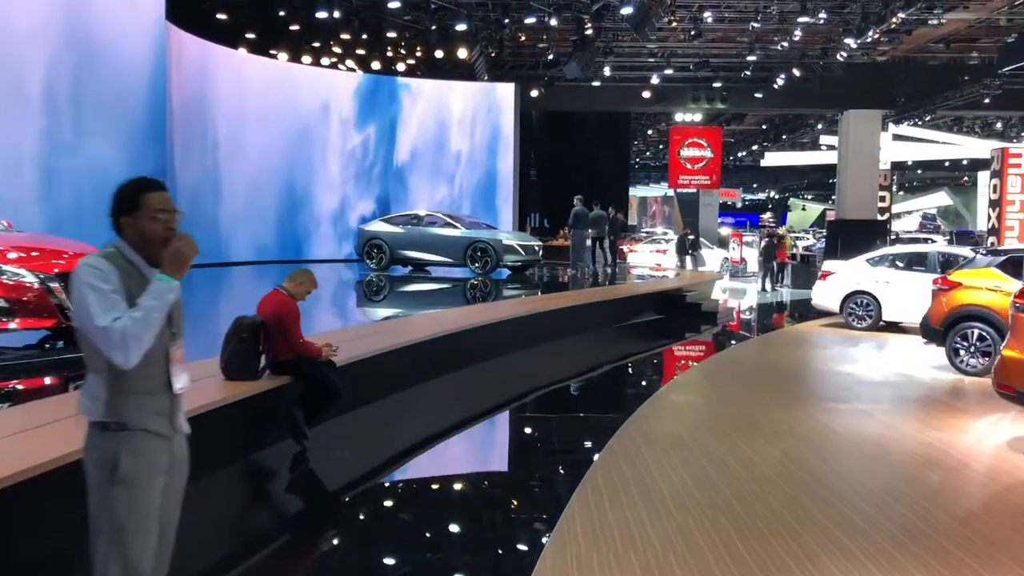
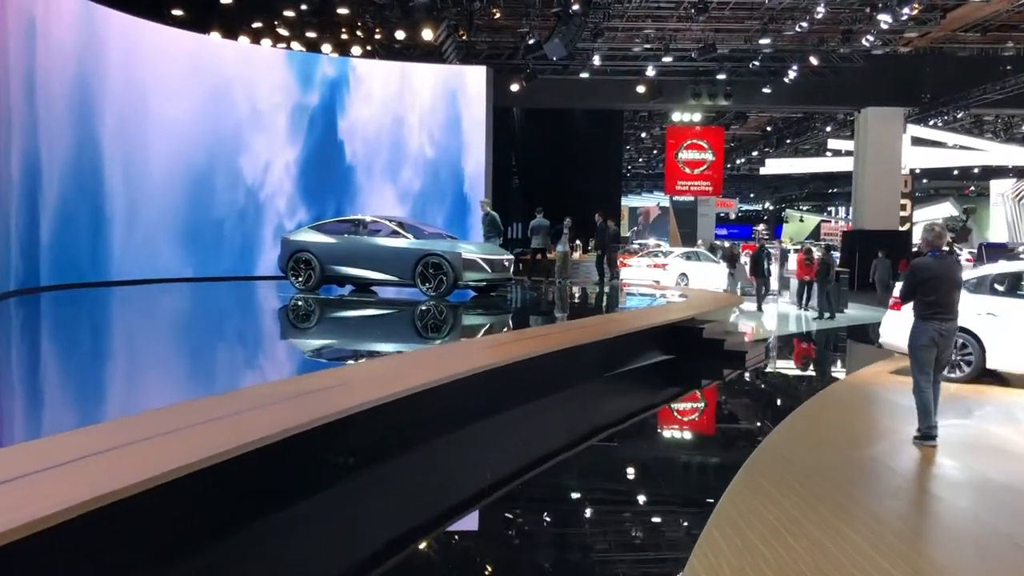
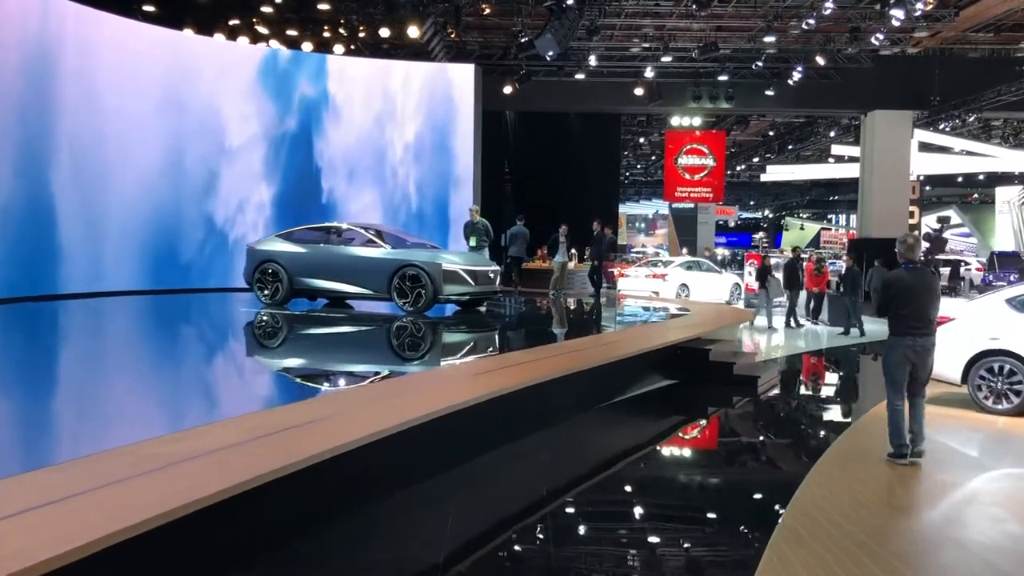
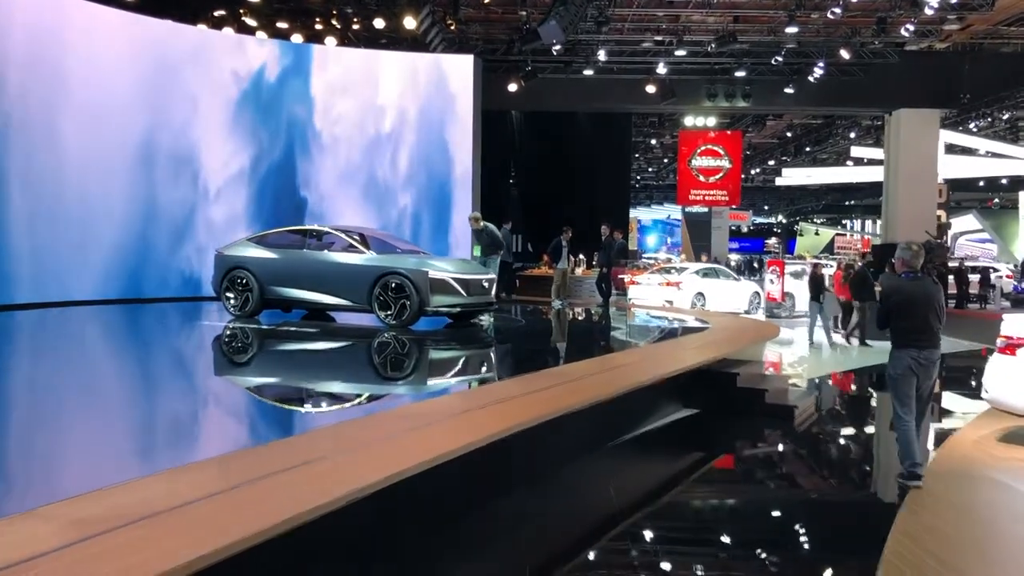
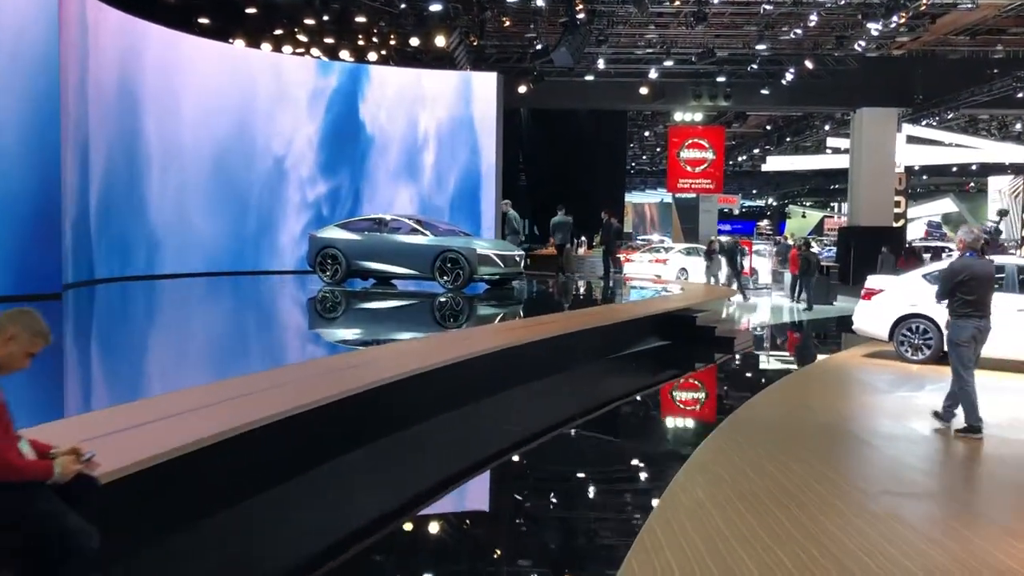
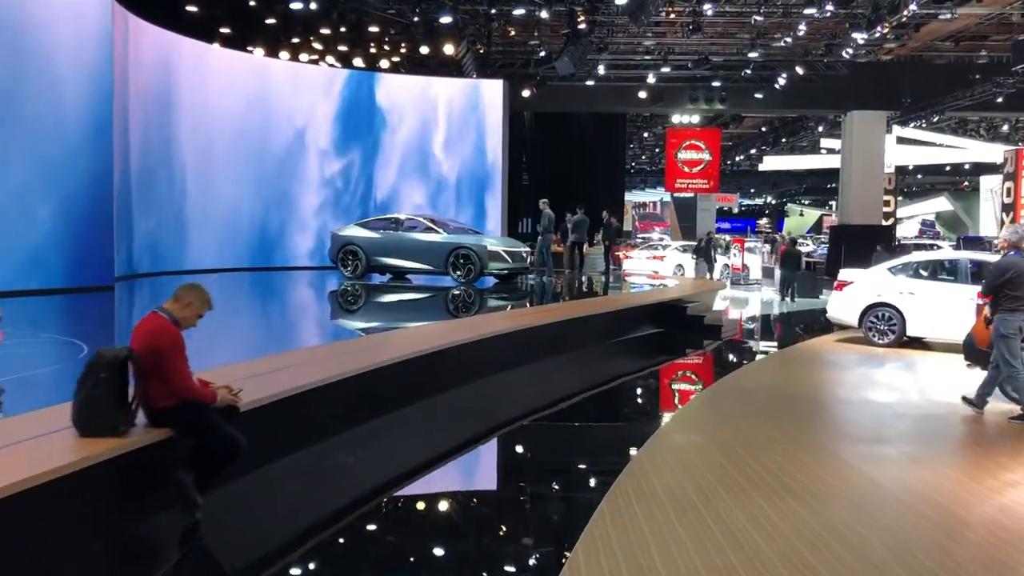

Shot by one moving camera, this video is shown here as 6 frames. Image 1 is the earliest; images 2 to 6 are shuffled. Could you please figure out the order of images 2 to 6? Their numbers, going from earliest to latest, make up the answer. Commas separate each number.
6, 5, 2, 3, 4
